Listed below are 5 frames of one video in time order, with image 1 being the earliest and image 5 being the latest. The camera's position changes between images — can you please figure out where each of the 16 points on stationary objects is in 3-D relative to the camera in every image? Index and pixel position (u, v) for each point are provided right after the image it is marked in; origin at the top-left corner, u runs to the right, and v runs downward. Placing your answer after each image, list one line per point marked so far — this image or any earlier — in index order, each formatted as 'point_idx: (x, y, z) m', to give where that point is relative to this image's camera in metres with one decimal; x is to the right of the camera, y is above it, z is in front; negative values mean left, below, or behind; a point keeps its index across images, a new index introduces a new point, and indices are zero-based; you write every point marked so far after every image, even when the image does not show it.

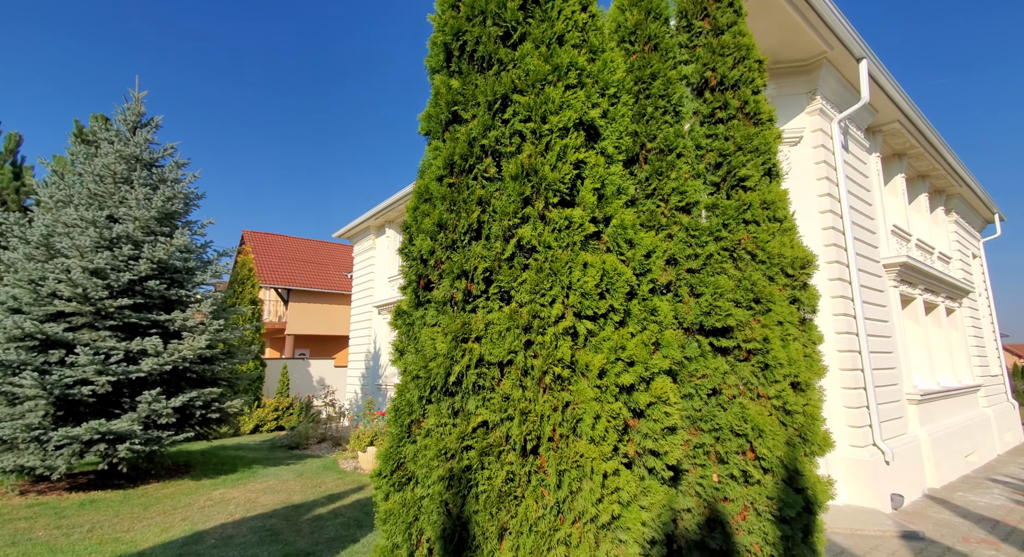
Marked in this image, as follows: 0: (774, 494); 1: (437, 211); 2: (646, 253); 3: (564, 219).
0: (+1.3, -1.1, +2.5) m
1: (-0.3, +0.3, +2.0) m
2: (+0.6, +0.1, +2.3) m
3: (+0.2, +0.2, +2.0) m
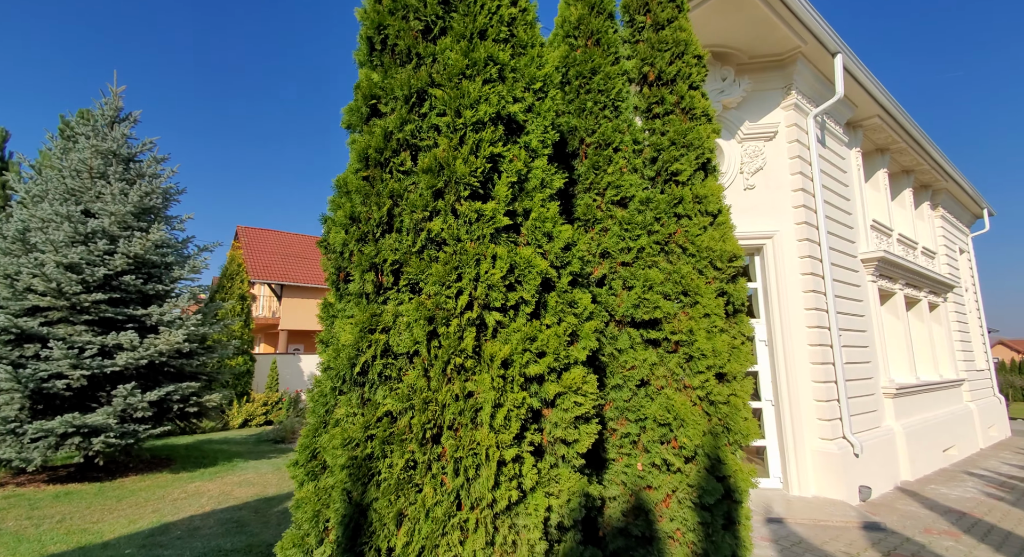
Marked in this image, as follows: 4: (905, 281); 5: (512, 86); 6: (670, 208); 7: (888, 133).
0: (+0.9, -1.0, +2.5) m
1: (-0.7, +0.3, +2.0) m
2: (+0.3, +0.2, +2.3) m
3: (-0.2, +0.3, +2.0) m
4: (+8.8, 0.0, +11.0) m
5: (0.0, +0.9, +2.3) m
6: (+0.9, +0.4, +2.8) m
7: (+7.9, +3.1, +10.3) m
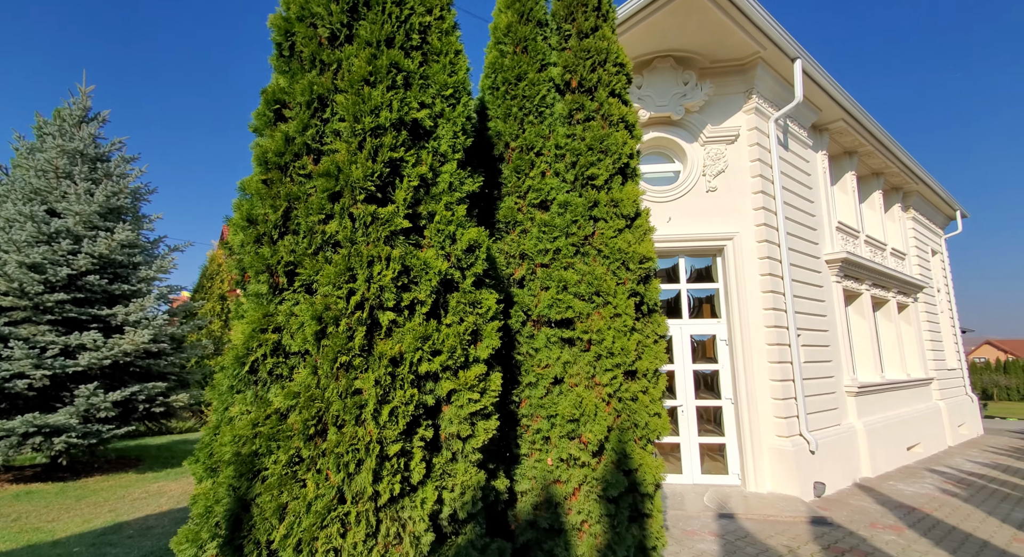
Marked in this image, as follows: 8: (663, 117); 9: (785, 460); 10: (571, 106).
0: (+0.5, -1.0, +2.6) m
1: (-1.1, +0.3, +2.1) m
2: (-0.2, +0.1, +2.4) m
3: (-0.6, +0.3, +2.1) m
4: (+8.2, -0.1, +11.2) m
5: (-0.5, +0.9, +2.4) m
6: (+0.4, +0.4, +2.9) m
7: (+7.3, +3.0, +10.5) m
8: (+2.4, +2.6, +8.0) m
9: (+3.8, -2.6, +6.9) m
10: (+0.4, +1.1, +3.1) m
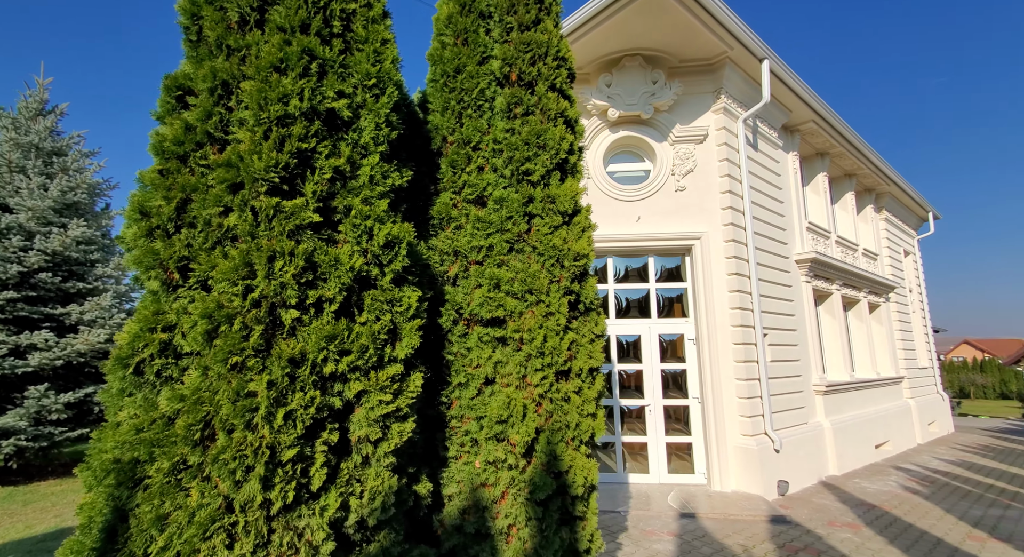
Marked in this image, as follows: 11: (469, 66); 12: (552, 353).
0: (+0.1, -1.0, +2.5) m
1: (-1.5, +0.3, +2.0) m
2: (-0.6, +0.2, +2.3) m
3: (-1.0, +0.3, +2.0) m
4: (+7.6, -0.1, +11.3) m
5: (-0.8, +0.9, +2.3) m
6: (+0.1, +0.4, +2.9) m
7: (+6.8, +3.0, +10.6) m
8: (+1.9, +2.6, +7.9) m
9: (+3.3, -2.6, +6.9) m
10: (0.0, +1.1, +3.0) m
11: (-0.3, +1.3, +3.1) m
12: (+0.2, -0.4, +2.7) m
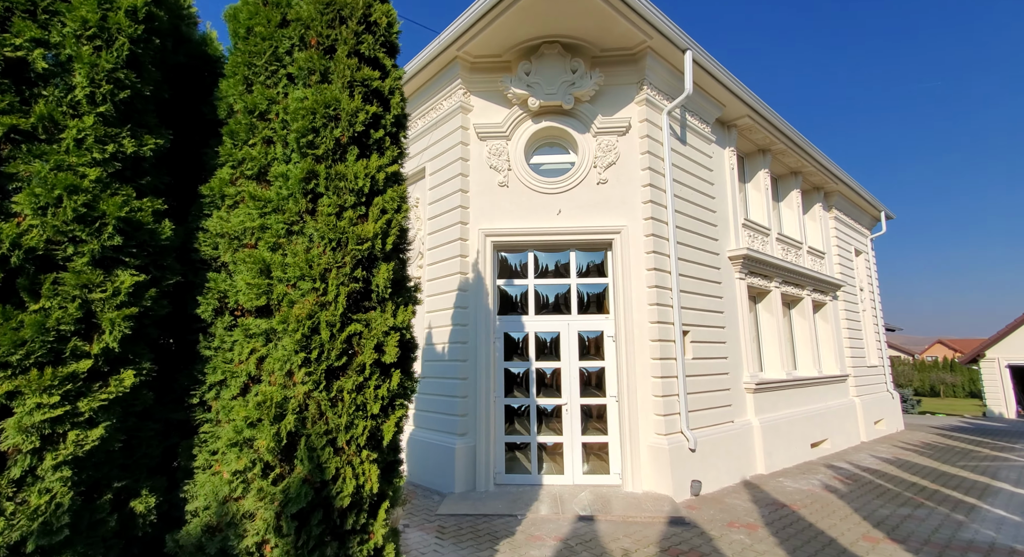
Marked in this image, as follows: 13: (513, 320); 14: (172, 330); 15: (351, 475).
0: (-1.0, -1.0, +2.2) m
1: (-2.6, +0.4, +1.6) m
2: (-1.7, +0.2, +2.0) m
3: (-2.1, +0.4, +1.7) m
4: (+6.2, 0.0, +11.3) m
5: (-1.9, +1.0, +1.9) m
6: (-1.1, +0.5, +2.5) m
7: (+5.4, +3.1, +10.5) m
8: (+0.6, +2.7, +7.7) m
9: (+2.0, -2.5, +6.7) m
10: (-1.2, +1.2, +2.7) m
11: (-1.4, +1.4, +2.8) m
12: (-0.9, -0.3, +2.4) m
13: (0.0, -0.6, +7.6) m
14: (-1.9, -0.3, +2.8) m
15: (-0.8, -0.9, +2.3) m
